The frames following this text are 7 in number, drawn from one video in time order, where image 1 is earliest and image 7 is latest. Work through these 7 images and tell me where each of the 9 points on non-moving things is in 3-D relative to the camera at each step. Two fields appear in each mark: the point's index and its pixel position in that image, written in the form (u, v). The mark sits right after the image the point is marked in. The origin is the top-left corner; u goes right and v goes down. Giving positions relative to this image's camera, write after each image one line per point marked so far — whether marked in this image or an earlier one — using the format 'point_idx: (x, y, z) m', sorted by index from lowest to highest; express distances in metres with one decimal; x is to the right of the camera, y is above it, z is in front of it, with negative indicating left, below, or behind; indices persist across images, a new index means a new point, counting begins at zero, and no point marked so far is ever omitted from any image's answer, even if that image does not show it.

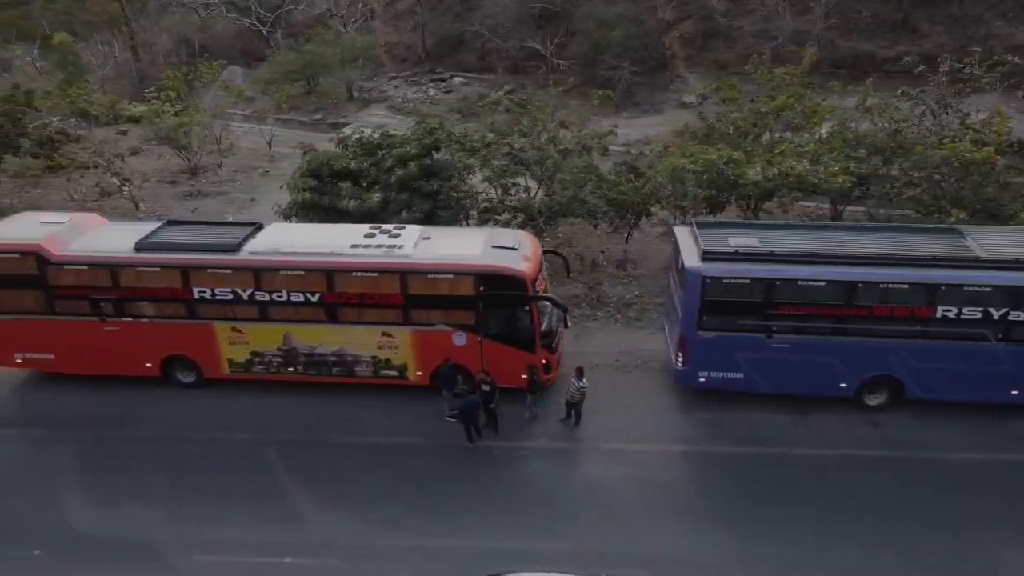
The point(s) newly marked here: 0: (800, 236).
0: (+4.2, +0.8, +13.1) m
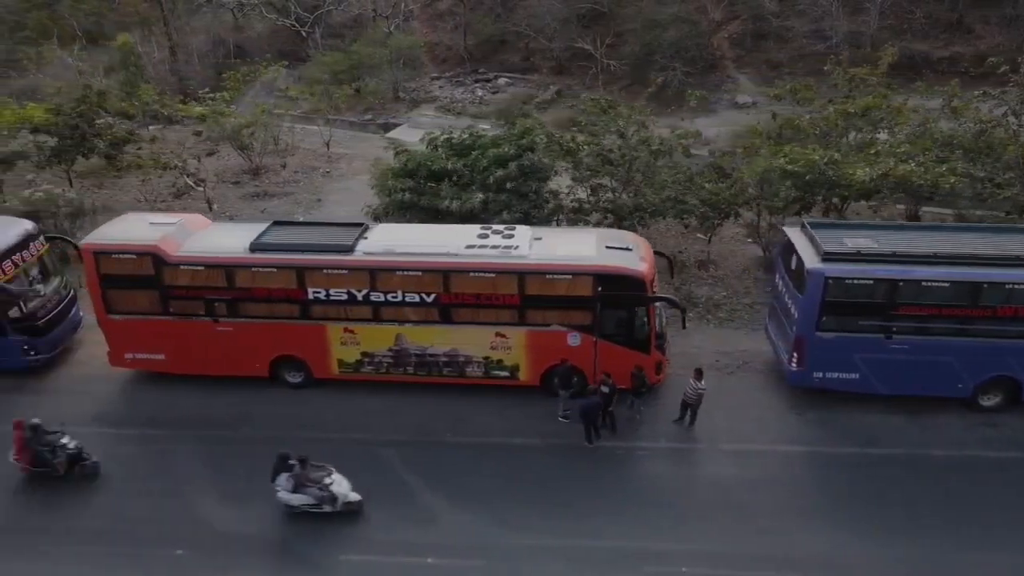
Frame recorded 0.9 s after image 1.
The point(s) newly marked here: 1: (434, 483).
0: (+5.9, +0.8, +13.1) m
1: (-1.1, -2.7, +12.2) m
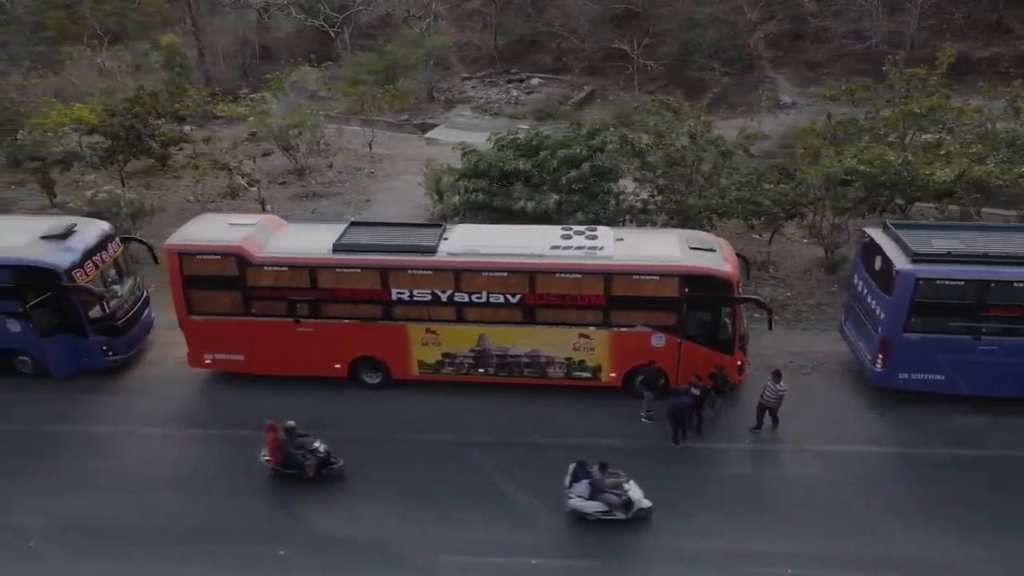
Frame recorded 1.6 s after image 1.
0: (+7.2, +0.7, +13.1) m
1: (+0.2, -2.7, +12.2) m
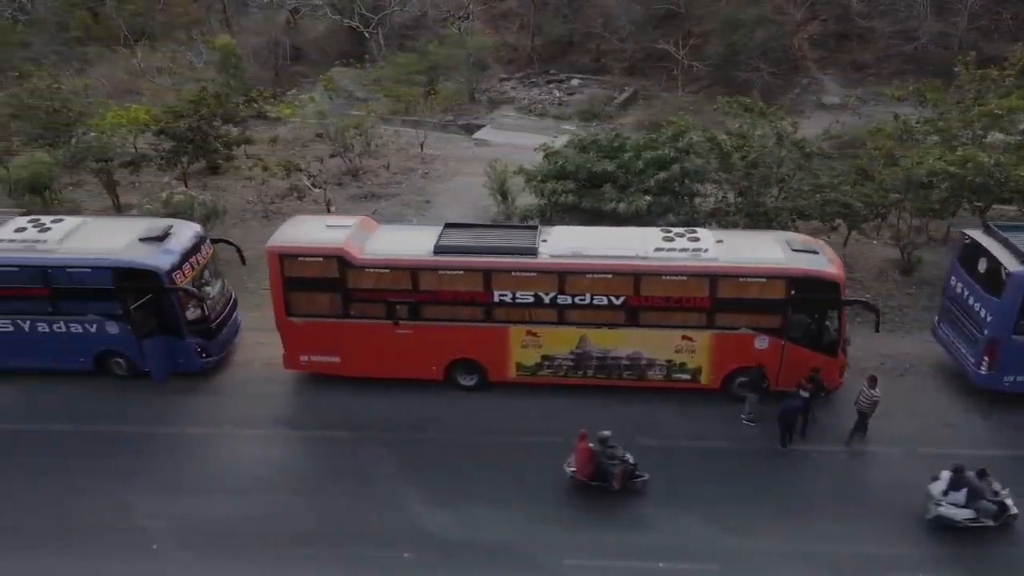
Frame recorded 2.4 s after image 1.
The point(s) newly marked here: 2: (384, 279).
0: (+8.7, +0.7, +13.0) m
1: (+1.7, -2.7, +12.1) m
2: (-1.9, +0.1, +13.3) m
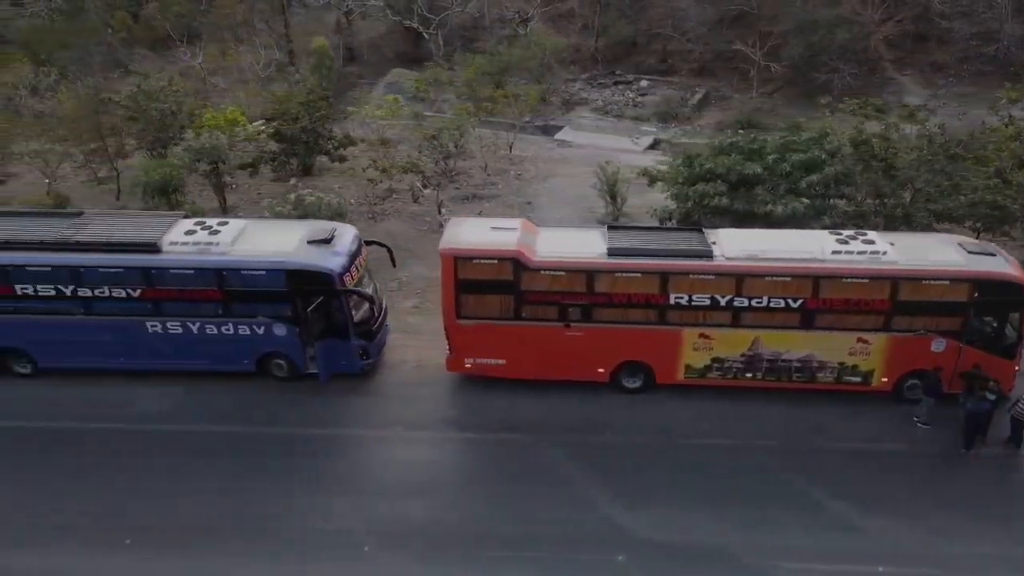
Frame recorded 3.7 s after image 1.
0: (+11.3, +0.7, +13.0) m
1: (+4.3, -2.7, +12.1) m
2: (+0.7, +0.1, +13.3) m
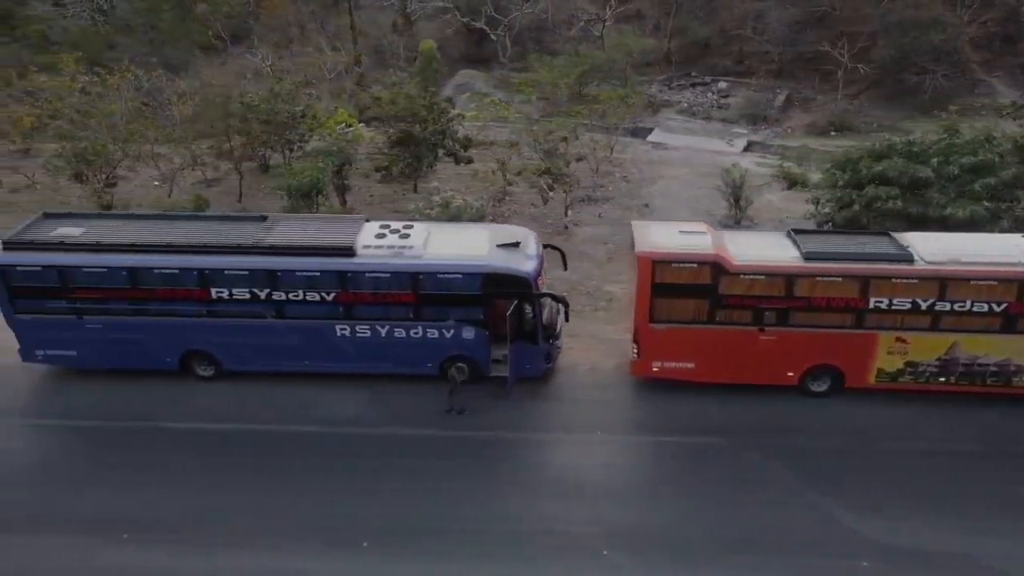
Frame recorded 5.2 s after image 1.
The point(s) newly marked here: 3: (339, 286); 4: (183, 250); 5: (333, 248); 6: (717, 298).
0: (+14.2, +0.6, +12.9) m
1: (+7.2, -2.8, +12.1) m
2: (+3.7, 0.0, +13.3) m
3: (-2.7, 0.0, +13.7) m
4: (-5.1, +0.6, +13.7) m
5: (-2.7, +0.6, +13.6) m
6: (+3.1, -0.2, +13.5) m
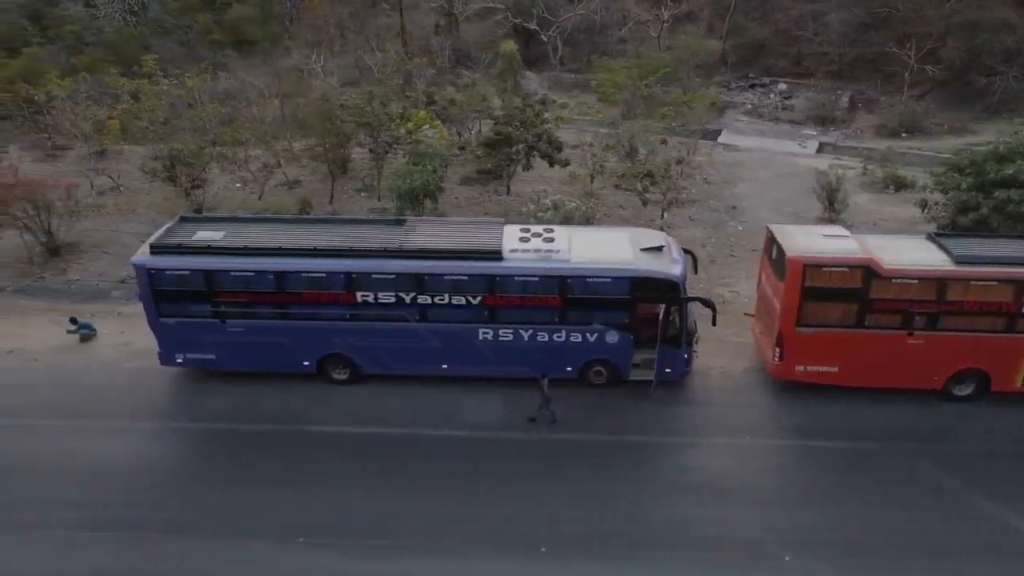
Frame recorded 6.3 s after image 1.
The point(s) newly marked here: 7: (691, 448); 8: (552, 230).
0: (+16.5, +0.5, +12.8) m
1: (+9.5, -2.9, +12.1) m
2: (+5.9, 0.0, +13.3) m
3: (-0.4, 0.0, +13.7) m
4: (-2.8, +0.5, +13.7) m
5: (-0.5, +0.6, +13.6) m
6: (+5.3, -0.2, +13.4) m
7: (+2.8, -2.4, +13.5) m
8: (+0.7, +0.9, +14.3) m
